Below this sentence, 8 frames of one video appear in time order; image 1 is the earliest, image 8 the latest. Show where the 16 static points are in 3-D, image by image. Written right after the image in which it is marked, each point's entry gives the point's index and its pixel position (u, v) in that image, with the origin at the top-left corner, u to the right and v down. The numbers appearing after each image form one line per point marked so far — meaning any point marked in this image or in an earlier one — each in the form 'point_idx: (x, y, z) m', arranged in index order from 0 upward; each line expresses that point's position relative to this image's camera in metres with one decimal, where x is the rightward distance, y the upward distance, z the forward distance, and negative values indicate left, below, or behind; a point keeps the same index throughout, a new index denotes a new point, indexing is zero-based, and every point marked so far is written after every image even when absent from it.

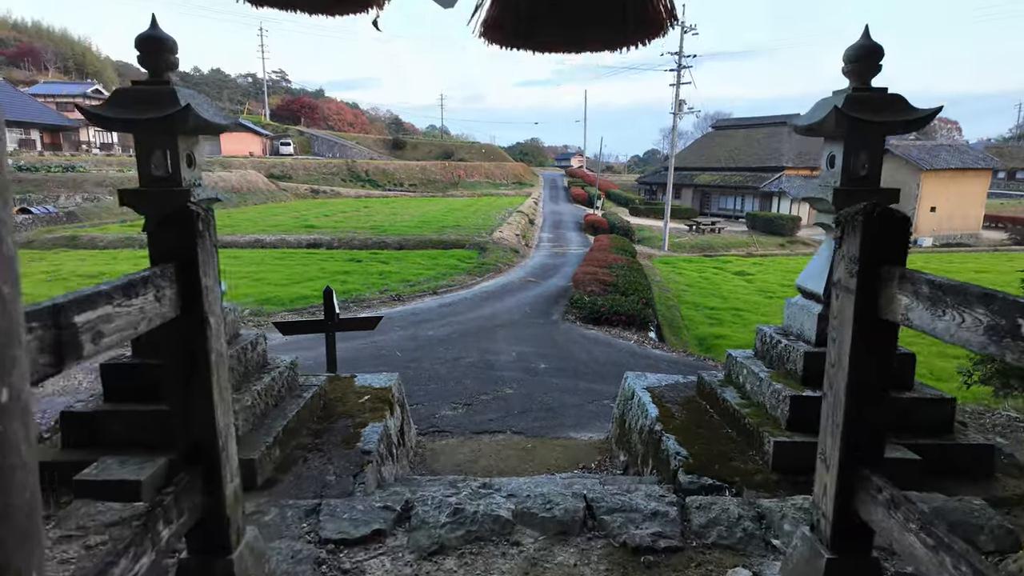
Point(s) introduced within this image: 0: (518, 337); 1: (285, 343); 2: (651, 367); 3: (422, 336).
0: (+0.2, -1.1, +13.1) m
1: (-4.7, -1.2, +11.8) m
2: (+2.6, -1.4, +11.0) m
3: (-2.0, -1.1, +13.2) m
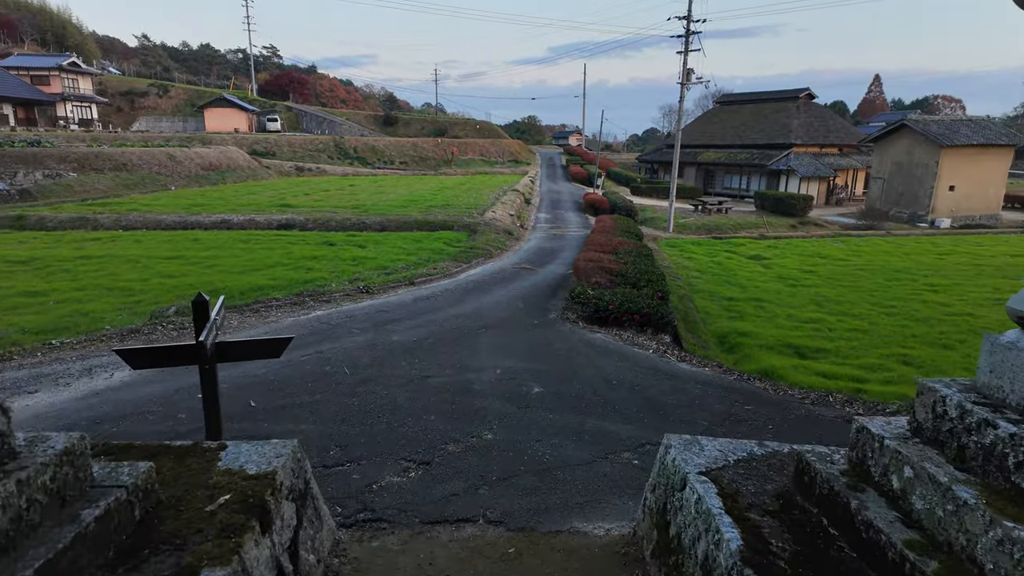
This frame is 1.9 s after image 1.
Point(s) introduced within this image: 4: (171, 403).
0: (-0.1, -1.0, +10.4) m
1: (-5.0, -1.2, +9.1) m
2: (+2.4, -1.4, +8.2) m
3: (-2.3, -1.0, +10.4) m
4: (-4.3, -1.5, +7.4) m
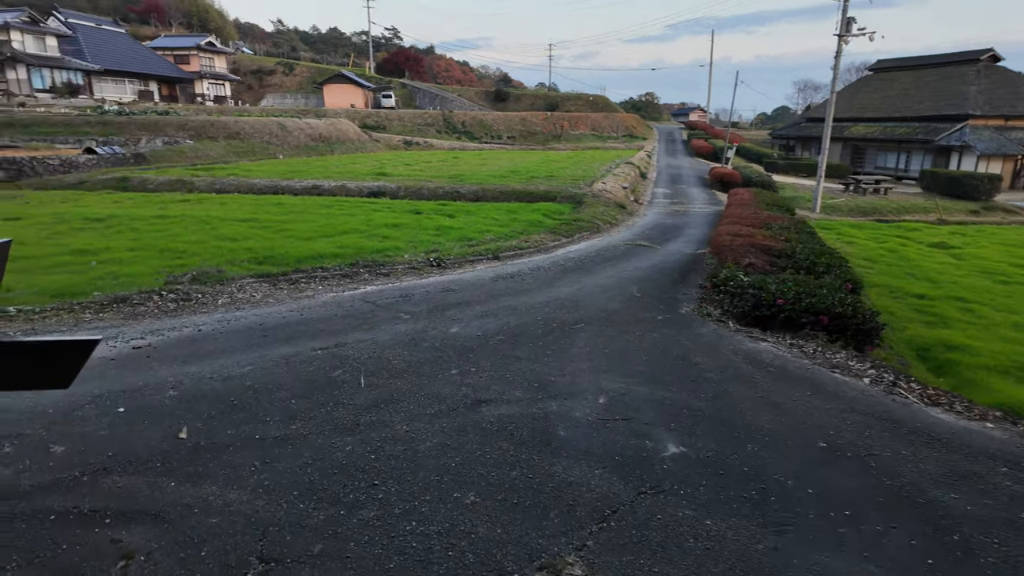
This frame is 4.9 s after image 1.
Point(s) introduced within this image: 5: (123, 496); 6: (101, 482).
0: (+1.2, -0.7, +6.7) m
1: (-3.8, -0.7, +6.3) m
2: (+3.2, -1.3, +4.2) m
3: (-0.9, -0.6, +7.1) m
4: (-3.5, -1.1, +4.5) m
5: (-2.4, -1.3, +3.7) m
6: (-2.6, -1.2, +3.8) m
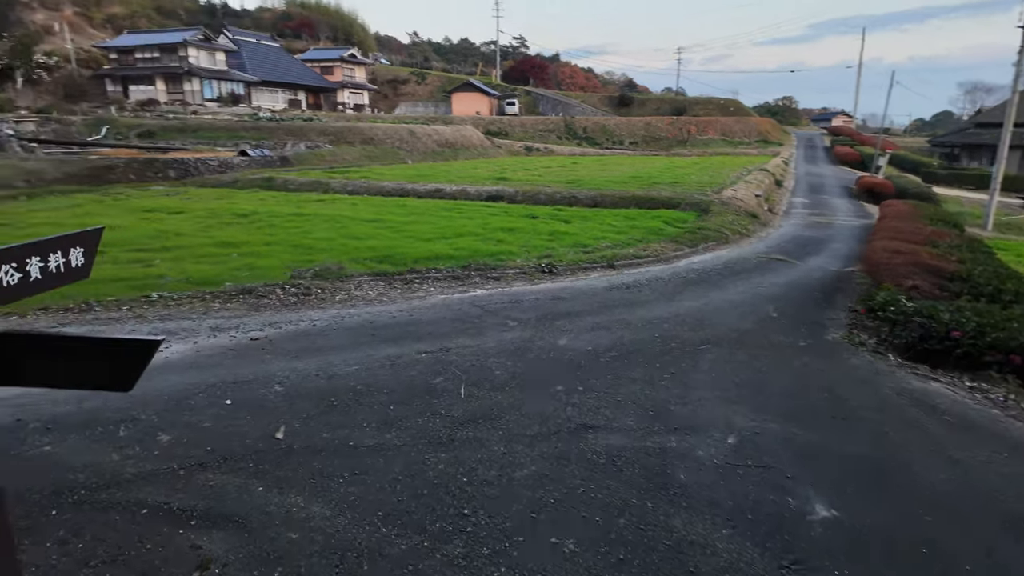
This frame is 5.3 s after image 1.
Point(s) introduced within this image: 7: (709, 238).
0: (+2.3, -0.9, +5.8) m
1: (-2.7, -0.6, +6.4) m
2: (+3.8, -1.6, +3.0) m
3: (+0.3, -0.7, +6.6) m
4: (-2.7, -1.0, +4.6) m
5: (-1.8, -1.2, +3.5) m
6: (-2.0, -1.2, +3.7) m
7: (+5.5, +1.4, +16.4) m
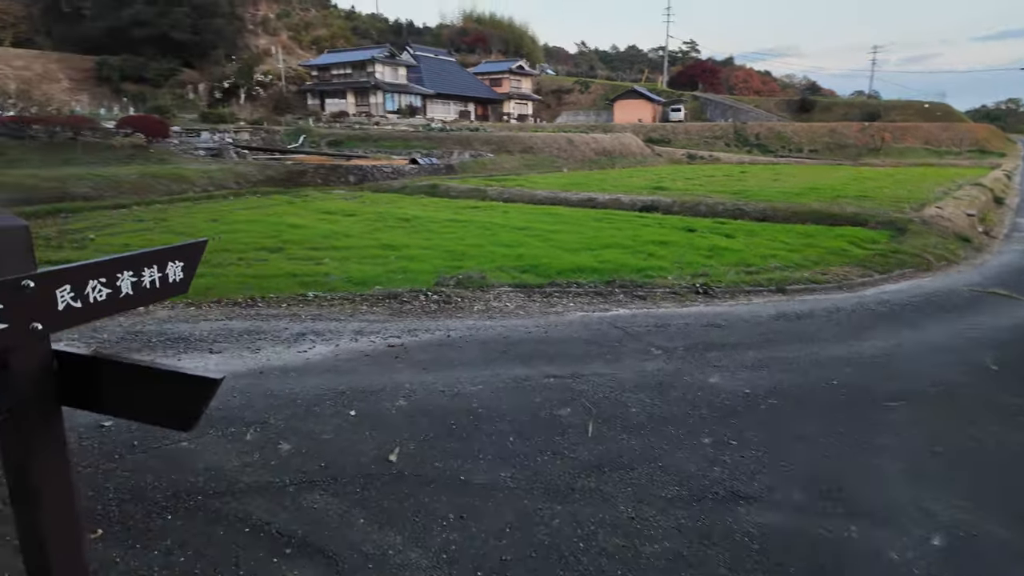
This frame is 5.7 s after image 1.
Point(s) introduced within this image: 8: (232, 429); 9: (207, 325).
0: (+3.5, -1.3, +4.5) m
1: (-1.2, -0.7, +6.3) m
2: (+4.1, -2.0, +1.4) m
3: (+1.7, -1.0, +5.8) m
4: (-1.7, -1.0, +4.6) m
5: (-1.1, -1.3, +3.4) m
6: (-1.3, -1.3, +3.6) m
7: (+9.3, +0.6, +14.0) m
8: (-2.1, -1.1, +4.4) m
9: (-3.6, -0.4, +6.9) m
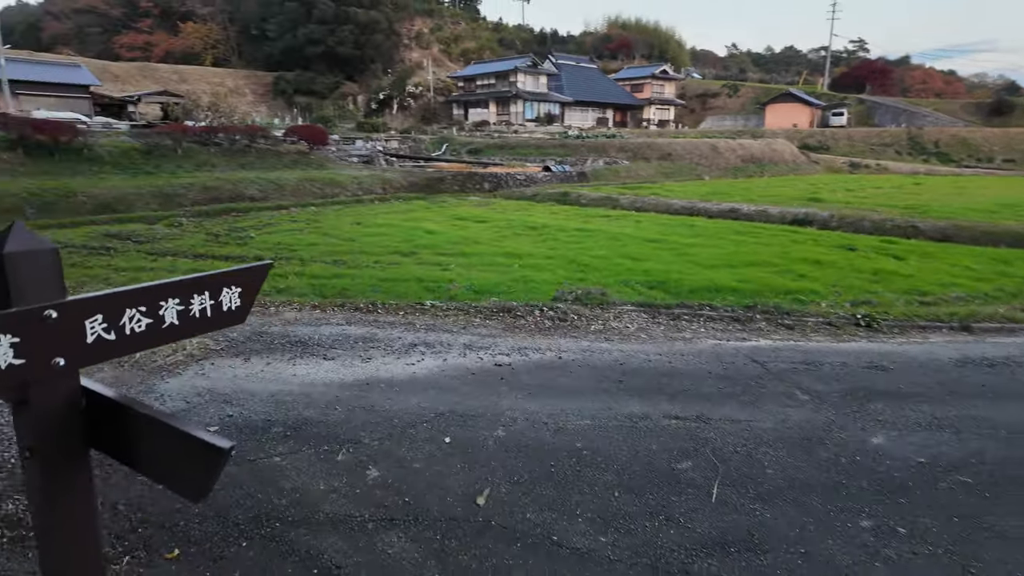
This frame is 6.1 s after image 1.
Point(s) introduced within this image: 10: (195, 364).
0: (+4.1, -1.7, +3.2) m
1: (-0.1, -0.9, +6.0) m
2: (+4.0, -2.3, 0.0) m
3: (+2.7, -1.3, +4.8) m
4: (-0.9, -1.2, +4.4) m
5: (-0.7, -1.5, +3.0) m
6: (-0.7, -1.4, +3.3) m
7: (+11.9, -0.3, +11.1) m
8: (-1.4, -1.1, +4.3) m
9: (-2.2, -0.5, +7.0) m
10: (-3.1, -0.7, +5.7) m
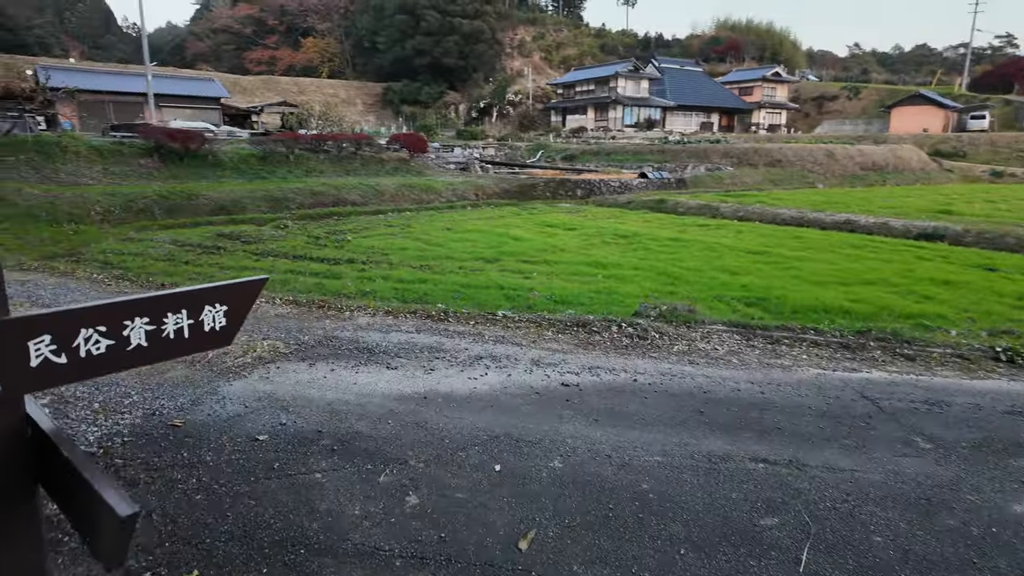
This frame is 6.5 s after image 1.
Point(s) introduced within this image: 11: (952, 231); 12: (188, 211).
0: (+4.2, -2.0, +2.1) m
1: (+0.6, -1.0, +5.5) m
2: (+3.6, -2.5, -1.0) m
3: (+3.1, -1.5, +4.0) m
4: (-0.5, -1.2, +4.1) m
5: (-0.5, -1.5, +2.7) m
6: (-0.5, -1.5, +3.0) m
7: (+13.3, -0.9, +8.8) m
8: (-1.0, -1.2, +4.1) m
9: (-1.4, -0.6, +6.9) m
10: (-2.4, -0.8, +5.8) m
11: (+14.4, +1.9, +19.4) m
12: (-10.5, +2.5, +19.2) m
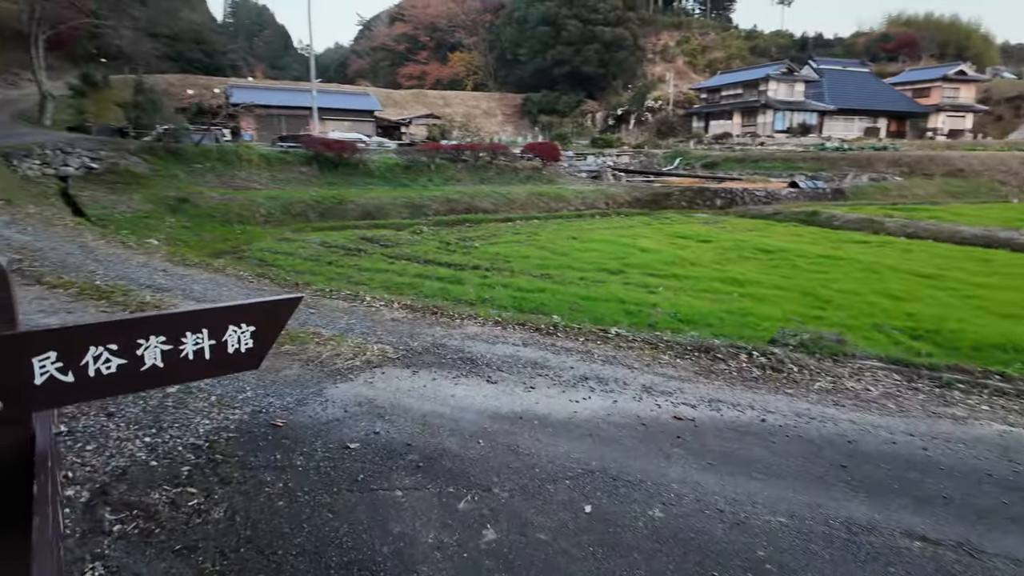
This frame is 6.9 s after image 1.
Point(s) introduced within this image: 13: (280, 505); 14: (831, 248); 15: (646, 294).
0: (+4.2, -2.3, +0.8) m
1: (+1.5, -1.2, +5.0) m
2: (+2.9, -2.8, -2.1) m
3: (+3.5, -1.8, +2.9) m
4: (+0.1, -1.4, +3.8) m
5: (-0.2, -1.6, +2.4) m
6: (-0.2, -1.6, +2.7) m
7: (+14.5, -1.8, +5.3) m
8: (-0.4, -1.3, +3.9) m
9: (-0.1, -0.7, +6.7) m
10: (-1.4, -0.8, +5.8) m
11: (+18.1, +0.7, +15.5) m
12: (-6.2, +2.6, +20.7) m
13: (-1.4, -1.3, +3.5) m
14: (+10.1, +1.3, +18.9) m
15: (+2.7, -0.1, +12.1) m
